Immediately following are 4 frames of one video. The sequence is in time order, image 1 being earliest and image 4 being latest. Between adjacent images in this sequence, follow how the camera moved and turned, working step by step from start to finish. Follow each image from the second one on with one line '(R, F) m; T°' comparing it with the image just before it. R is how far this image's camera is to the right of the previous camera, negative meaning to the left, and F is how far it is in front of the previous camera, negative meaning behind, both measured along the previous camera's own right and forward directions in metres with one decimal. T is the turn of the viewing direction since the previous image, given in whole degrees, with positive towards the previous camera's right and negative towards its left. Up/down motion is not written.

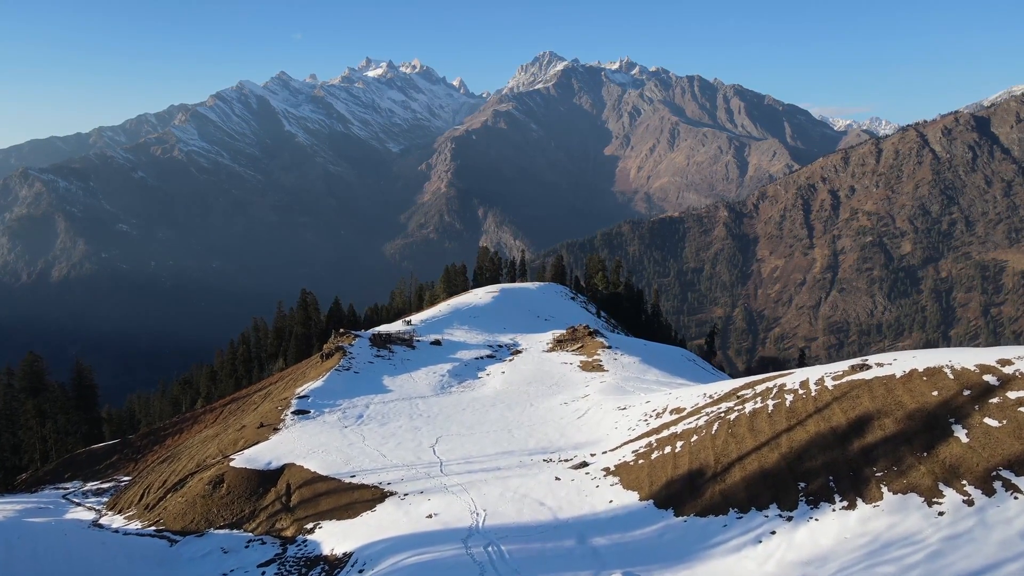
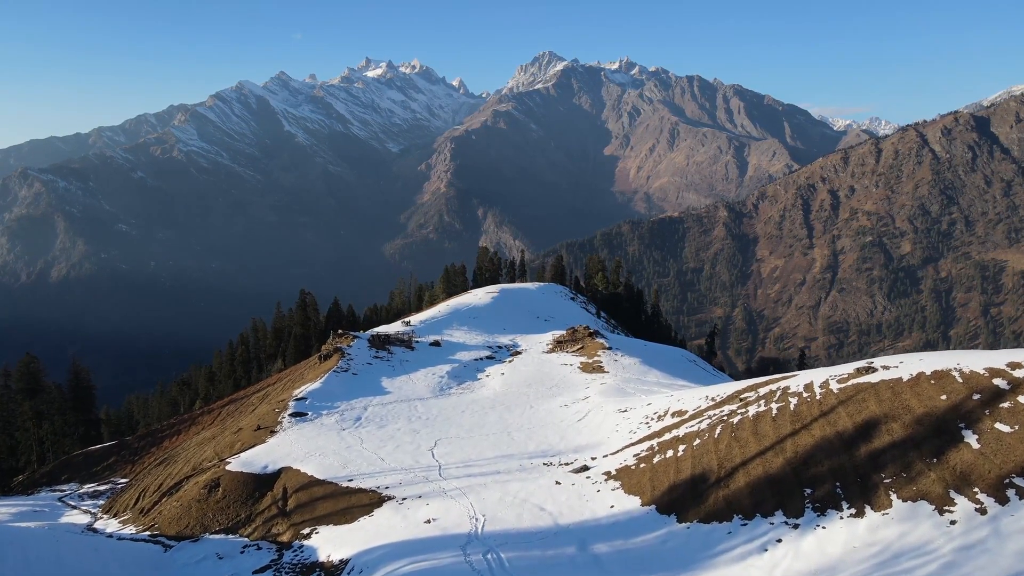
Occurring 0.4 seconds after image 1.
(0.0, +0.5) m; 0°
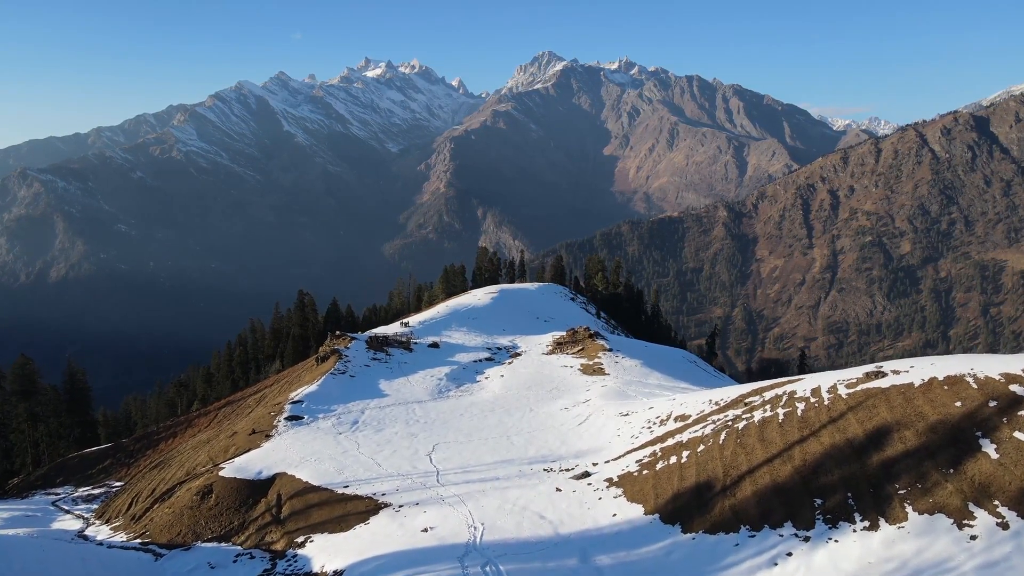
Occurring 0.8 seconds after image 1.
(0.0, +0.7) m; 0°
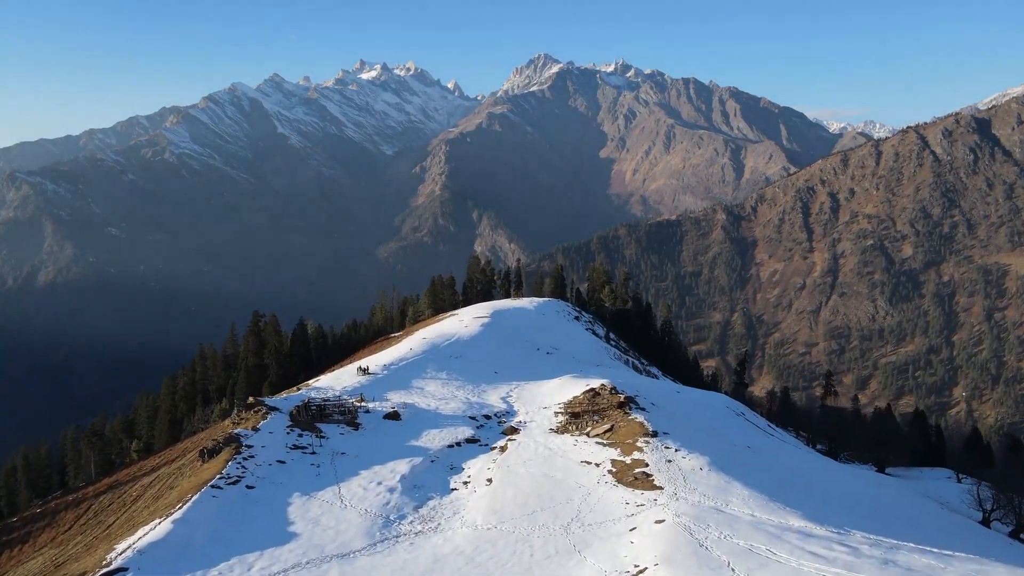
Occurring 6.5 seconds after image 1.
(+0.2, +20.9) m; 0°
